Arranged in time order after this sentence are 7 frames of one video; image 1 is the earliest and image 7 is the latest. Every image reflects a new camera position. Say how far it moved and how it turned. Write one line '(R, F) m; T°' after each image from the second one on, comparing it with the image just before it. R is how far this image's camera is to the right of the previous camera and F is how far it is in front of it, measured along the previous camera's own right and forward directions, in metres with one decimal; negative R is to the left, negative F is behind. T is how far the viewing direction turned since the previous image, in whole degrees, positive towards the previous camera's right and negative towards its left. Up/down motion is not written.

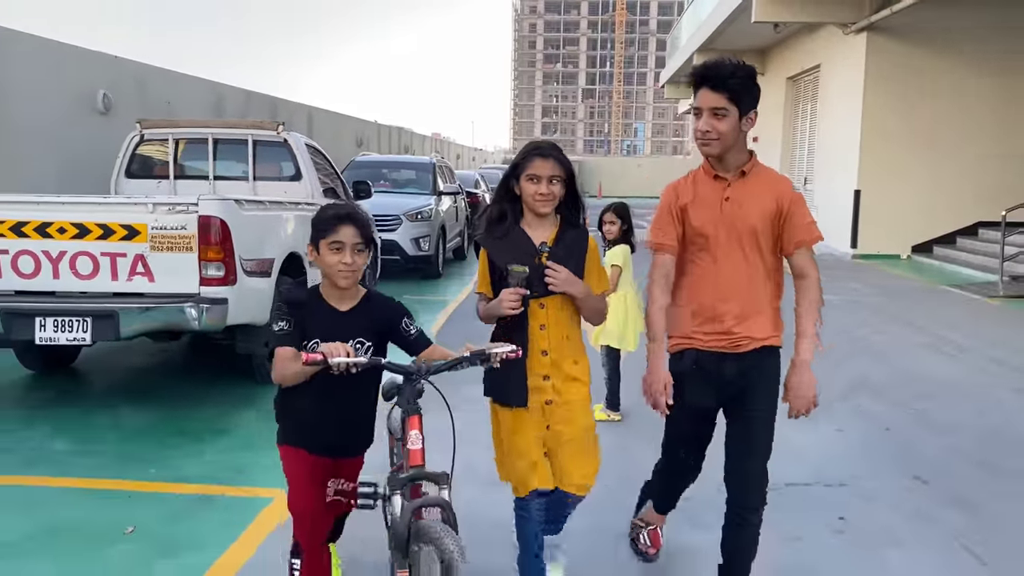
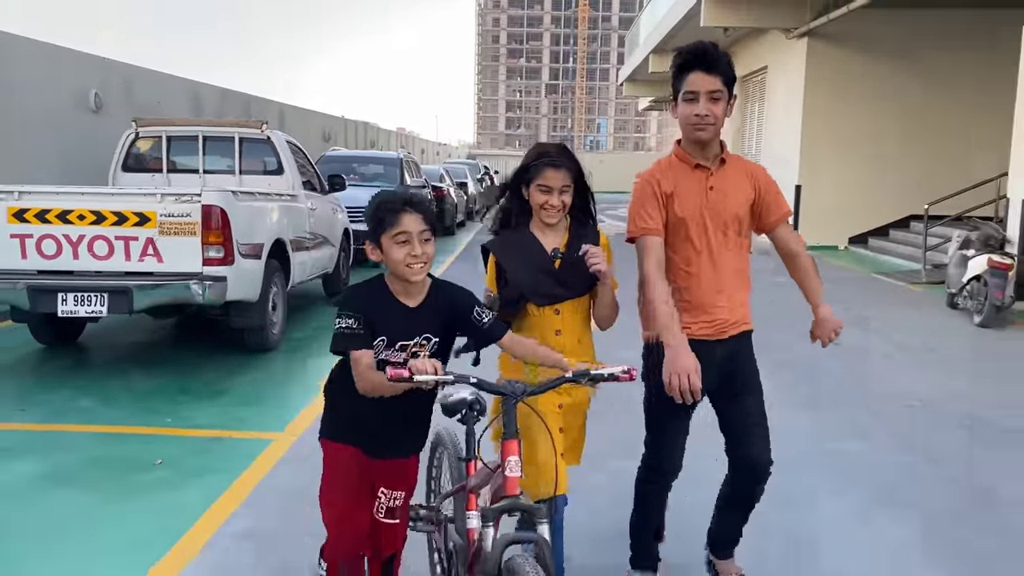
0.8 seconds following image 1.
(0.0, -0.9) m; +2°
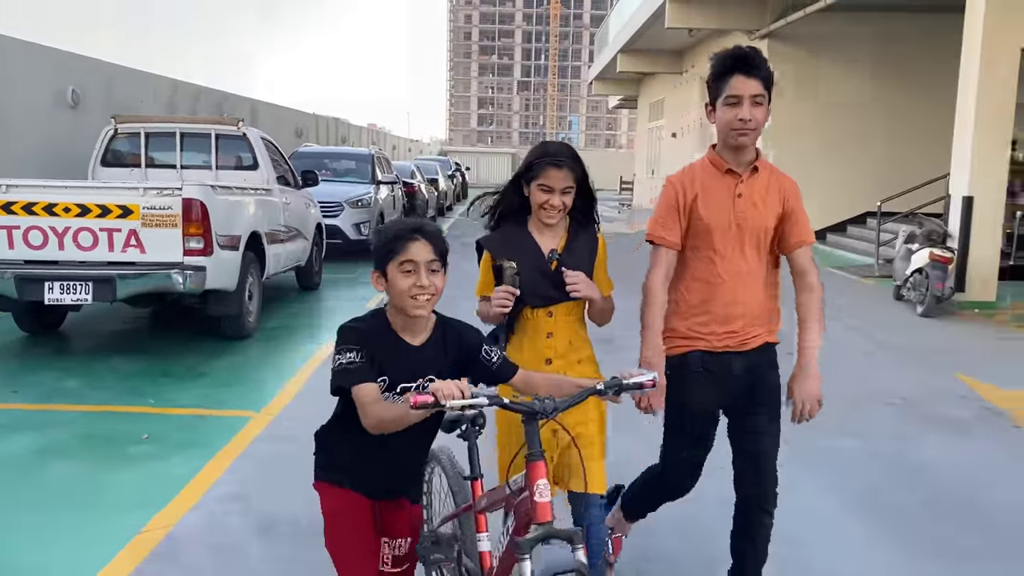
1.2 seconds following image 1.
(+0.1, -0.4) m; +2°
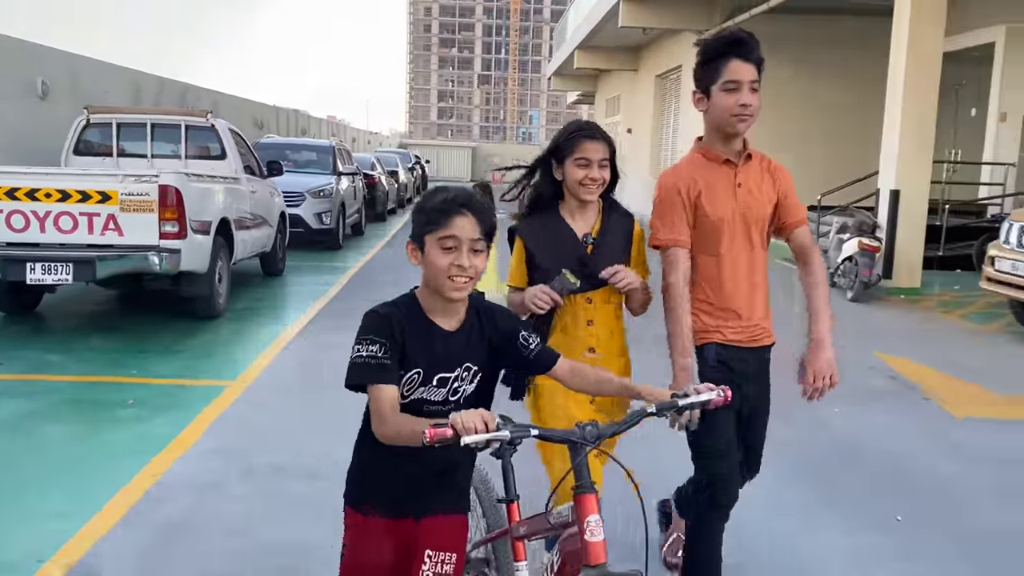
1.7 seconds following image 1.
(0.0, -0.5) m; +3°
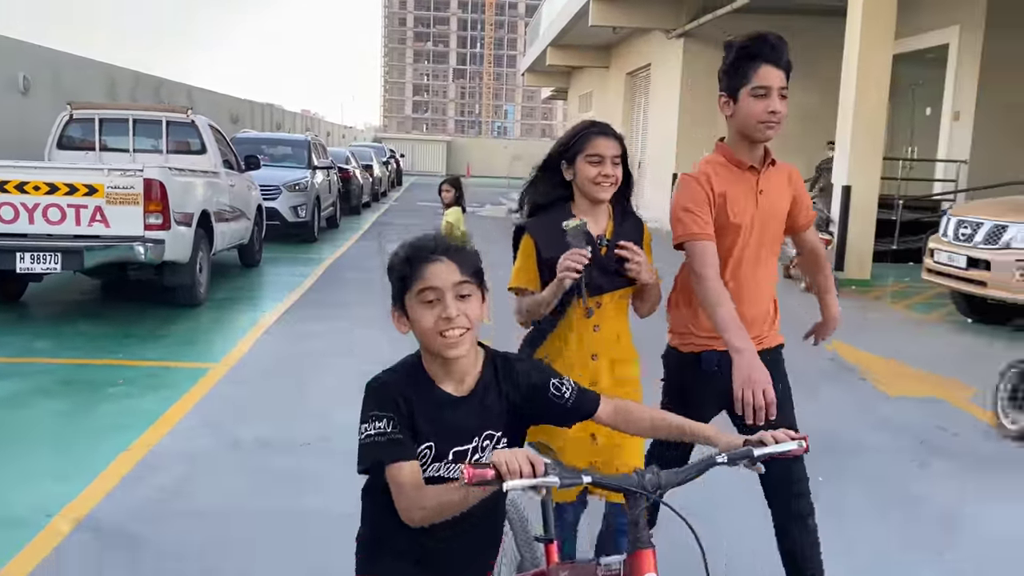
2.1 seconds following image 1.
(+0.1, -0.4) m; +2°
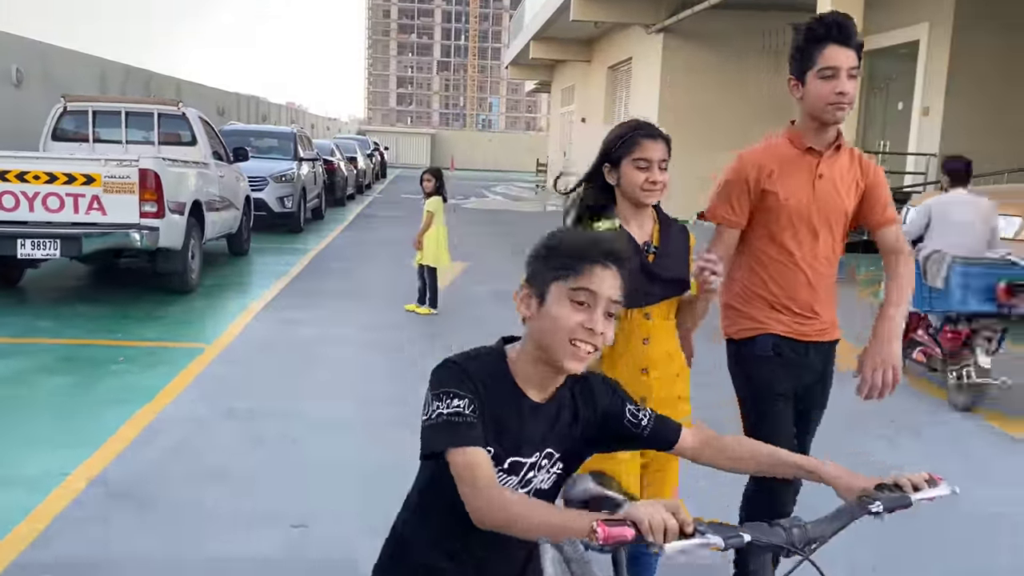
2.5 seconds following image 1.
(0.0, -0.4) m; +1°
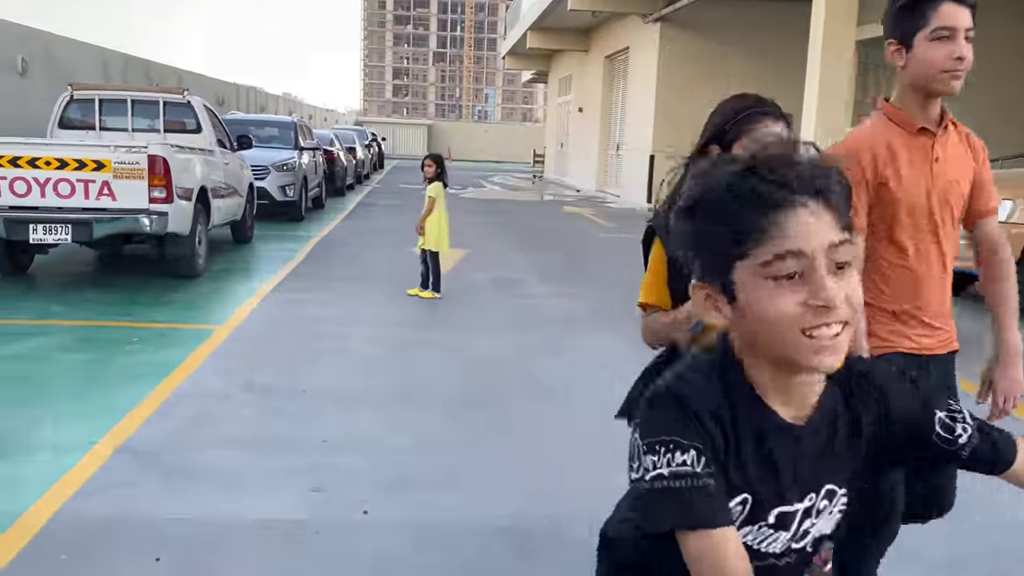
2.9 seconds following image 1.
(0.0, -0.2) m; 0°
